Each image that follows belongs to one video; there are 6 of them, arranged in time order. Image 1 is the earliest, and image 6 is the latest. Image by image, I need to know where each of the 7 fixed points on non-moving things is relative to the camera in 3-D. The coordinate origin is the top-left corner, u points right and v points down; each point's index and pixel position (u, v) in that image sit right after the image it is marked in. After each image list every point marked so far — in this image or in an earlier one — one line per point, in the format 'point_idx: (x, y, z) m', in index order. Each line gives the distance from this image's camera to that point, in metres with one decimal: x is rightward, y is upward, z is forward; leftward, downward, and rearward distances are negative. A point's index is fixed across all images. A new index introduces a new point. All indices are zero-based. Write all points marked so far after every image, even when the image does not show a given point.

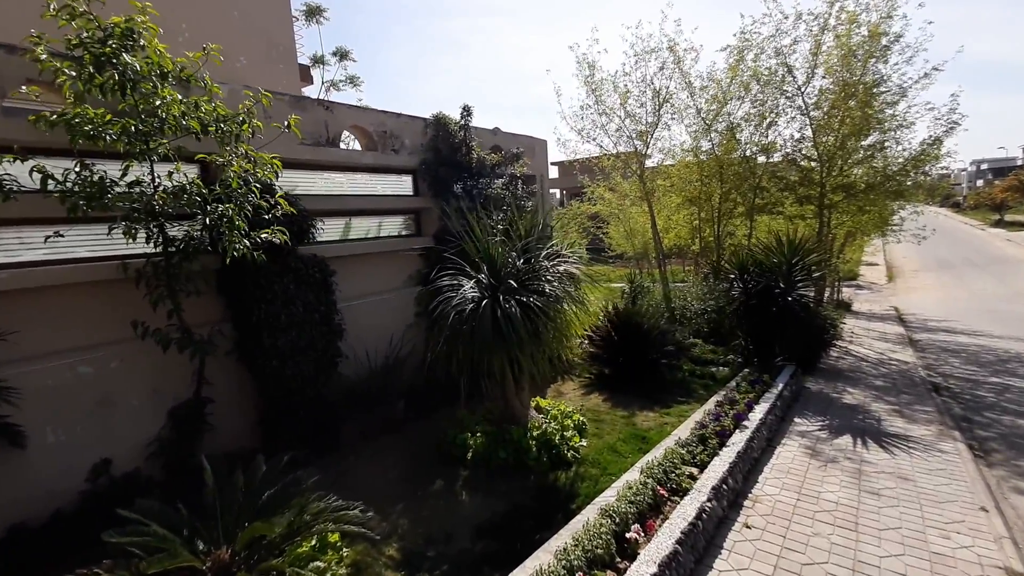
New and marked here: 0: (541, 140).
0: (+0.4, +2.2, +7.6) m
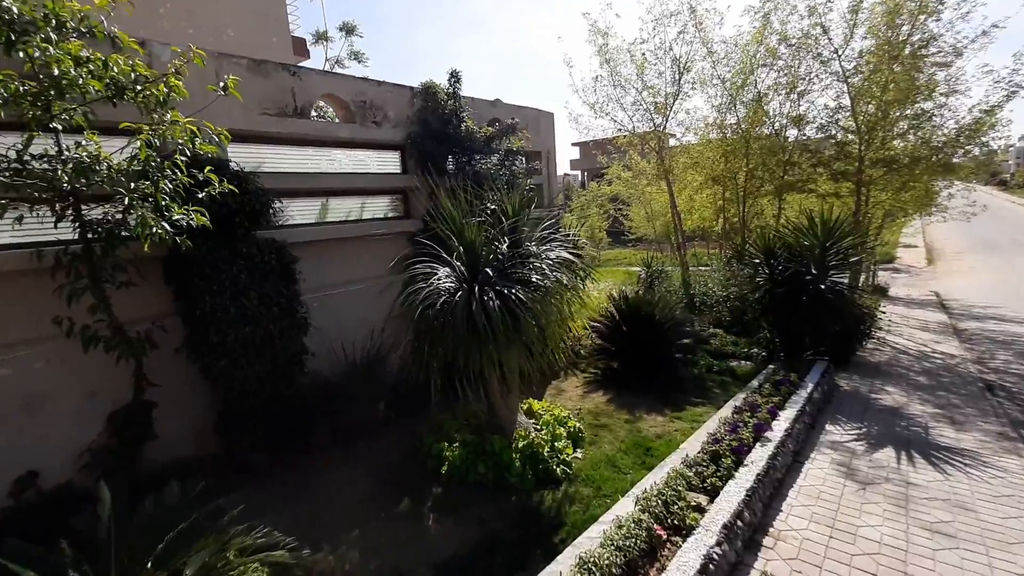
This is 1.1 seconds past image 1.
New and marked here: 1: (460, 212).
0: (+0.4, +2.4, +7.0) m
1: (-0.4, +0.5, +3.5) m
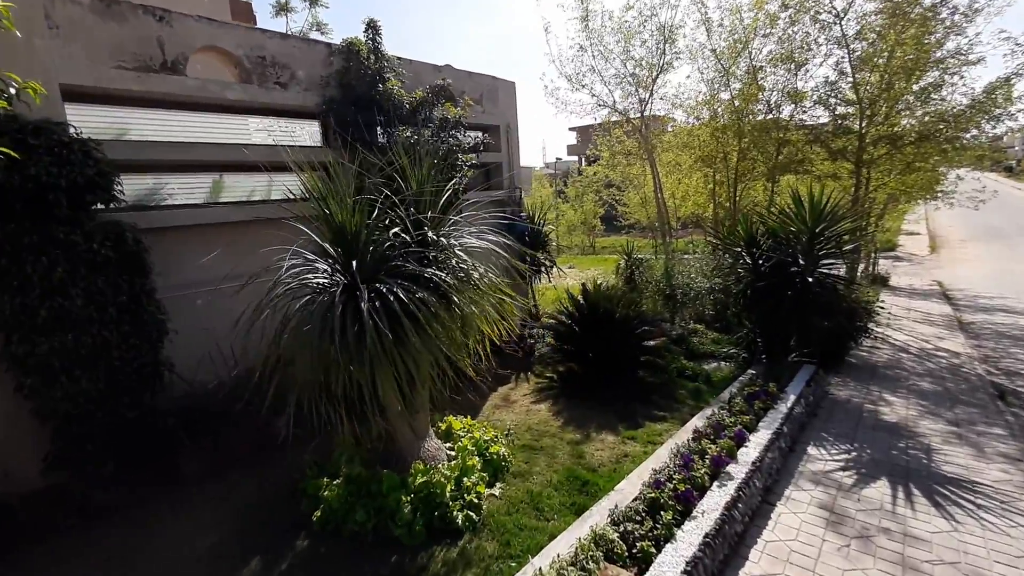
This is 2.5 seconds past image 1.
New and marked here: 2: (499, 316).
0: (-0.1, +2.5, +6.2) m
1: (-0.9, +0.6, +2.8) m
2: (-0.1, -0.2, +2.9) m
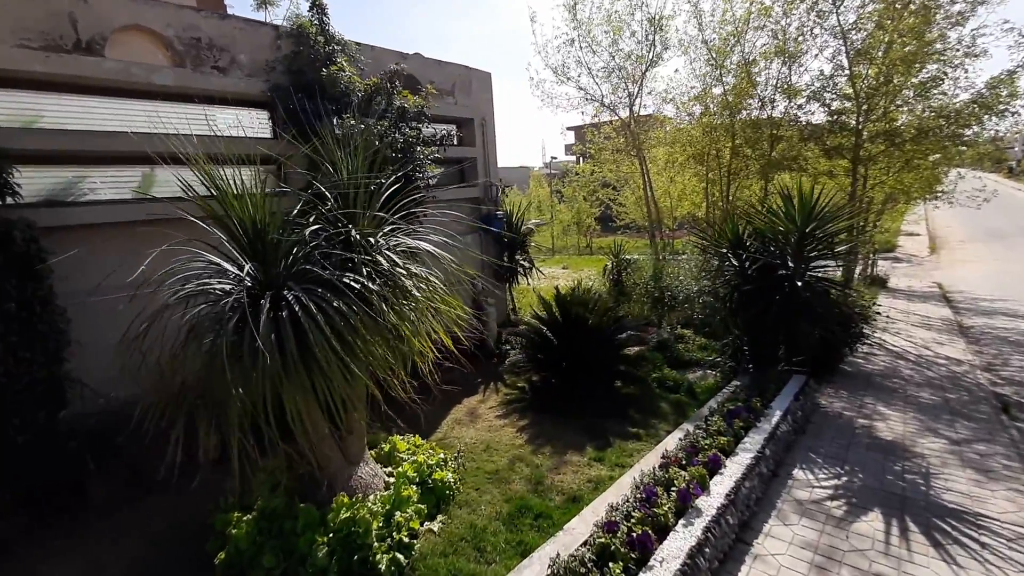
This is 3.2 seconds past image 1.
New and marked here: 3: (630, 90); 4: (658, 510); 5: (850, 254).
0: (-0.4, +2.5, +5.9) m
1: (-1.2, +0.5, +2.5) m
2: (-0.3, -0.2, +2.6) m
3: (+2.0, +3.4, +8.8) m
4: (+0.6, -1.0, +2.2) m
5: (+2.9, +0.3, +4.5) m
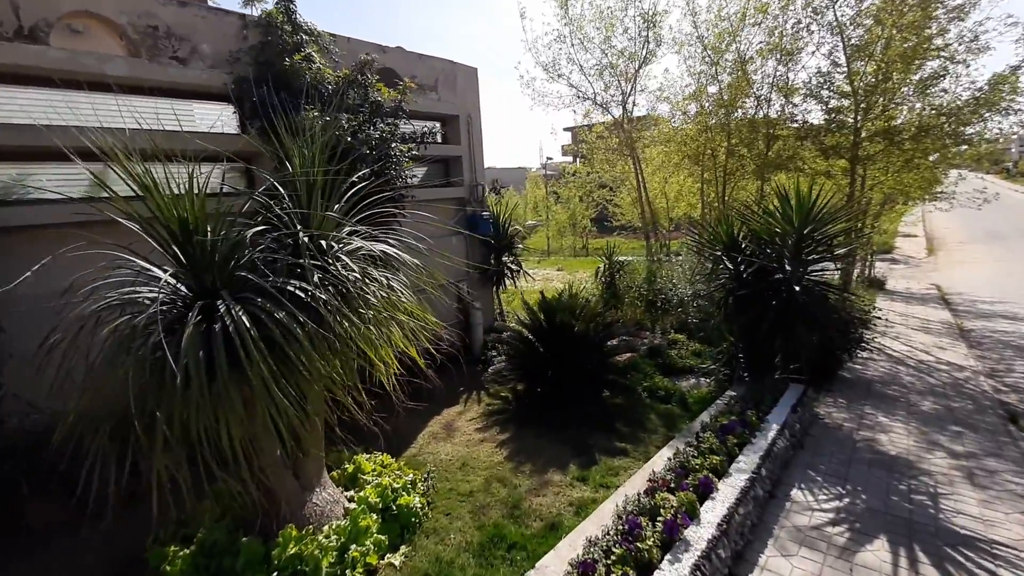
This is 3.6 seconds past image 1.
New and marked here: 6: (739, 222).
0: (-0.5, +2.4, +5.6) m
1: (-1.3, +0.5, +2.2) m
2: (-0.5, -0.2, +2.4) m
3: (+1.8, +3.3, +8.6) m
4: (+0.5, -1.0, +2.0) m
5: (+2.8, +0.3, +4.3) m
6: (+2.0, +0.6, +4.6) m
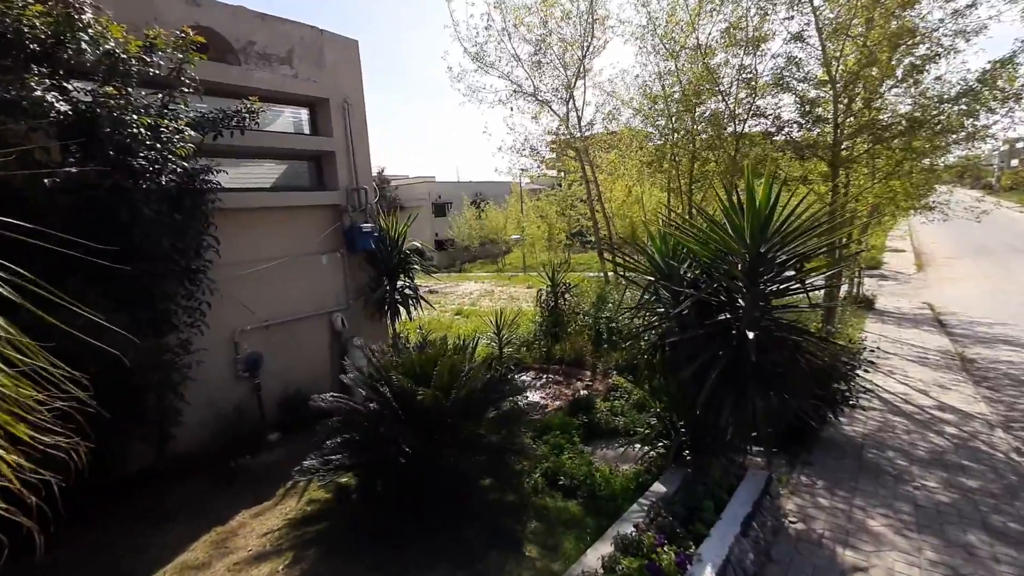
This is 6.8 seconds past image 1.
0: (-1.5, +2.1, +4.4) m
1: (-2.2, +0.3, +0.9) m
2: (-1.4, -0.4, +1.0) m
3: (+0.8, +2.9, +7.4) m
4: (-0.4, -1.2, +0.7) m
5: (+1.9, 0.0, +3.0) m
6: (+1.1, +0.3, +3.3) m
